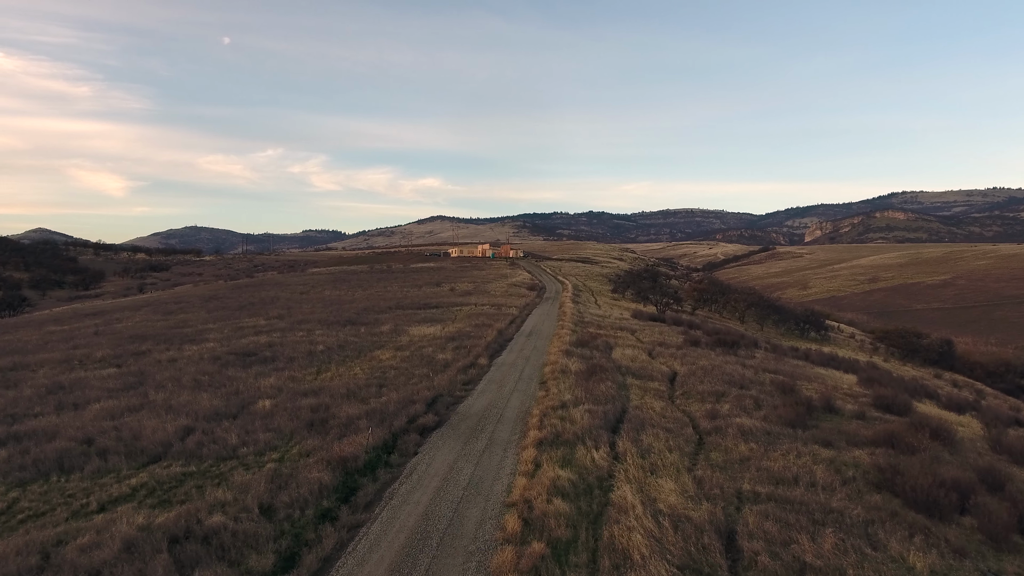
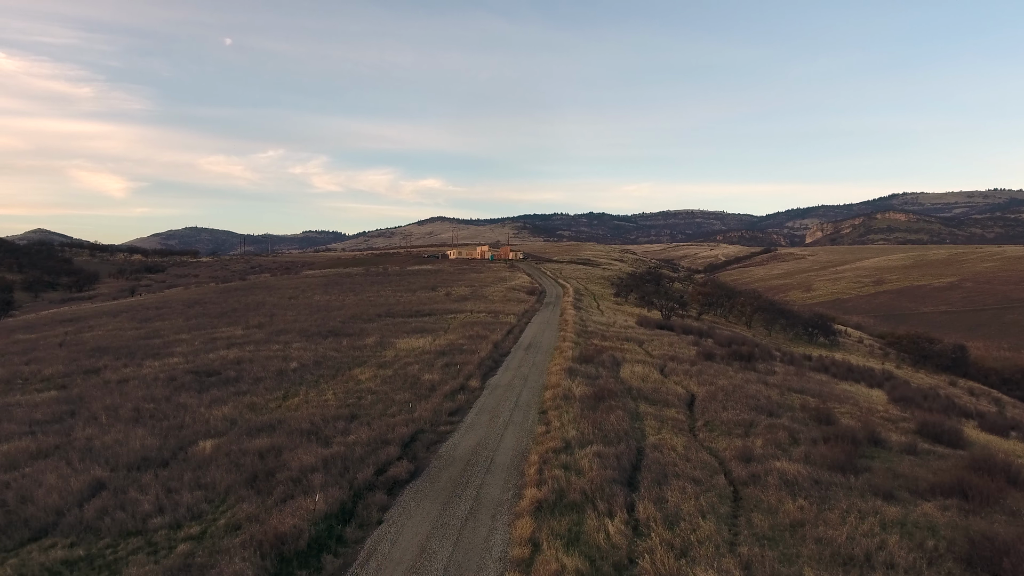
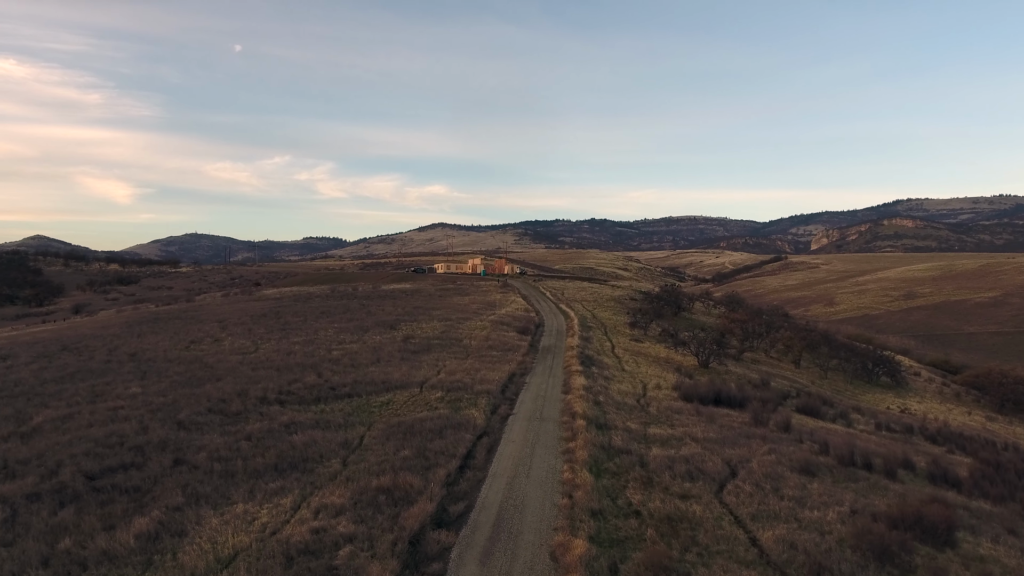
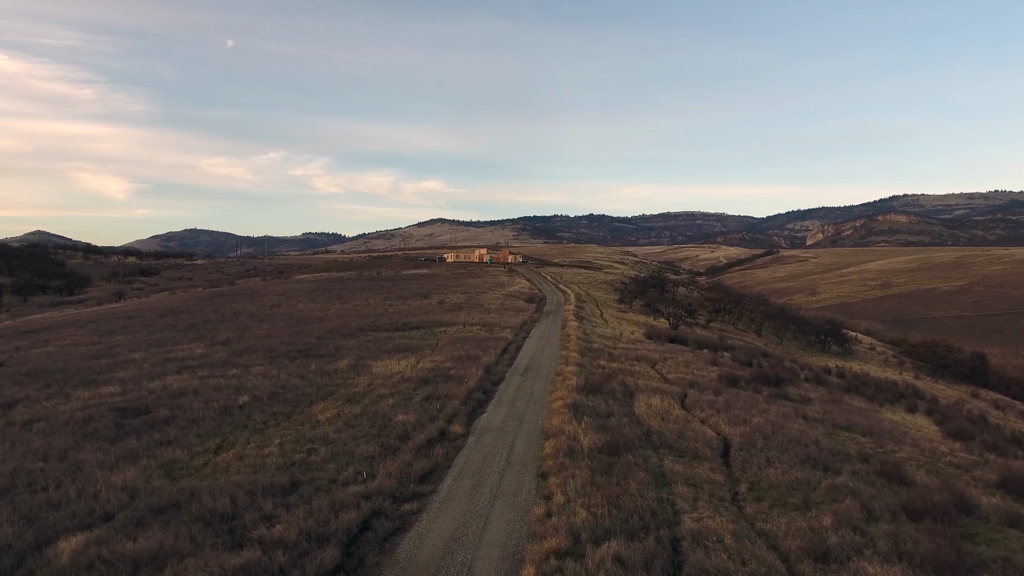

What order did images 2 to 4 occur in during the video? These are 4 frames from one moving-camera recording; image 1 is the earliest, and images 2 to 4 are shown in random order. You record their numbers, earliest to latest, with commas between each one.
2, 4, 3
